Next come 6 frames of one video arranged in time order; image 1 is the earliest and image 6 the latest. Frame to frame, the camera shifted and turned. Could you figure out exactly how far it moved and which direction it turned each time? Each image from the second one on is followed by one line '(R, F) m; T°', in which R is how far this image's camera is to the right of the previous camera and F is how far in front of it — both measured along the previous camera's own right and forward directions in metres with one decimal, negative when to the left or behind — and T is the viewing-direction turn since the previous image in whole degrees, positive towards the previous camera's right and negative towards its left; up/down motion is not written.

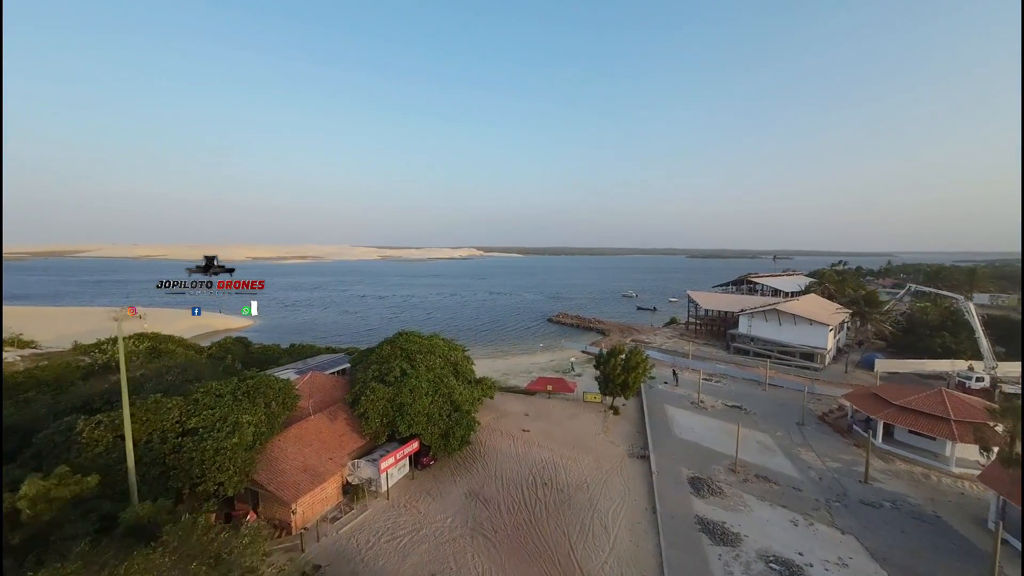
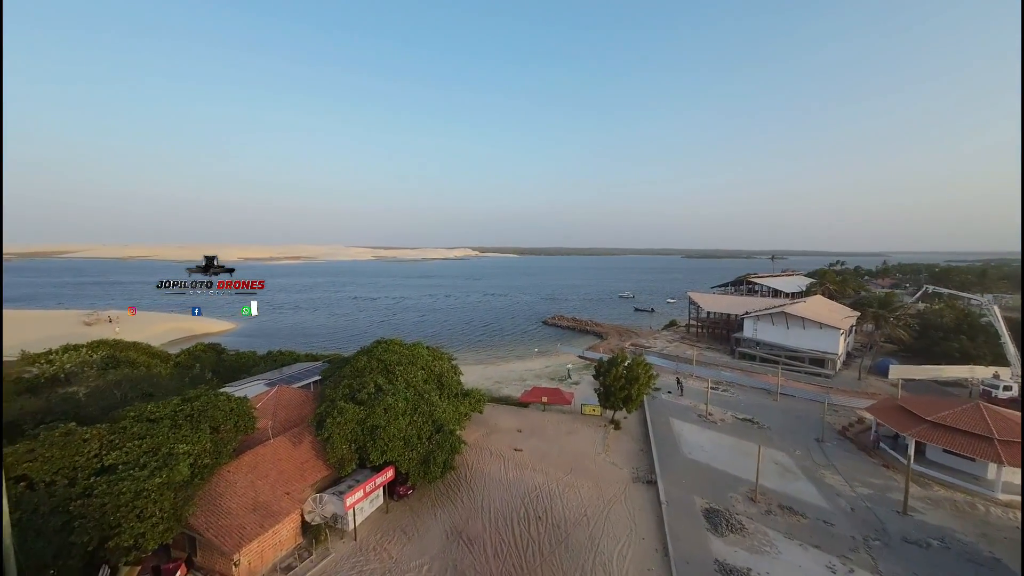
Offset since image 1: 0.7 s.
(+0.3, +2.1) m; +1°
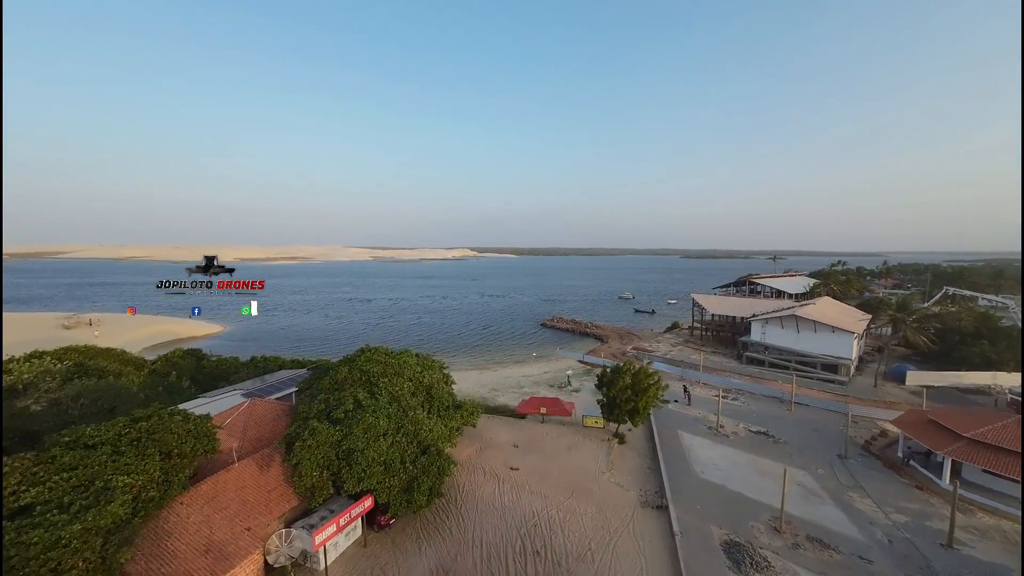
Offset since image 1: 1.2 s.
(+0.1, +1.6) m; 0°
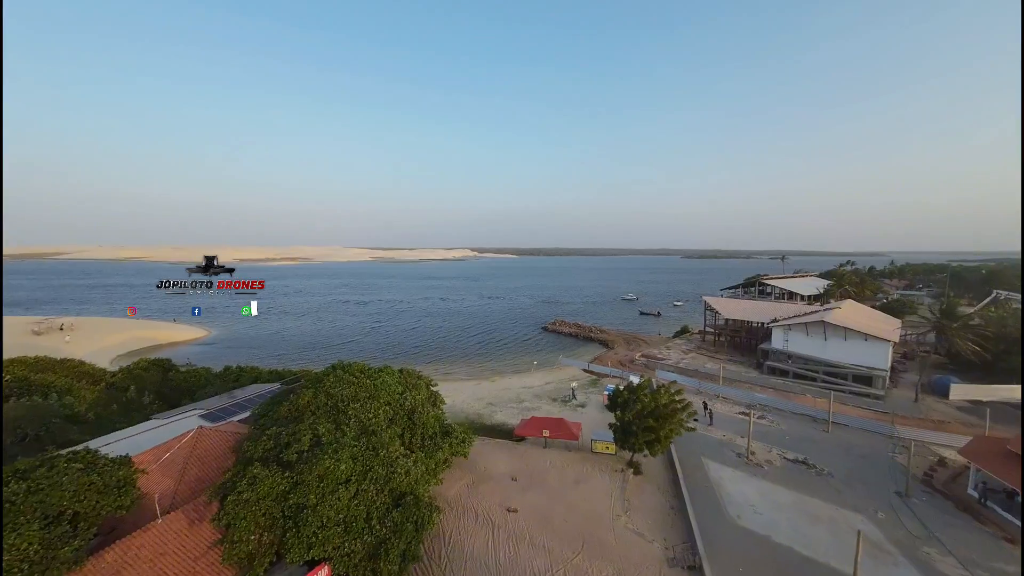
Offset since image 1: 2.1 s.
(+0.1, +2.8) m; 0°
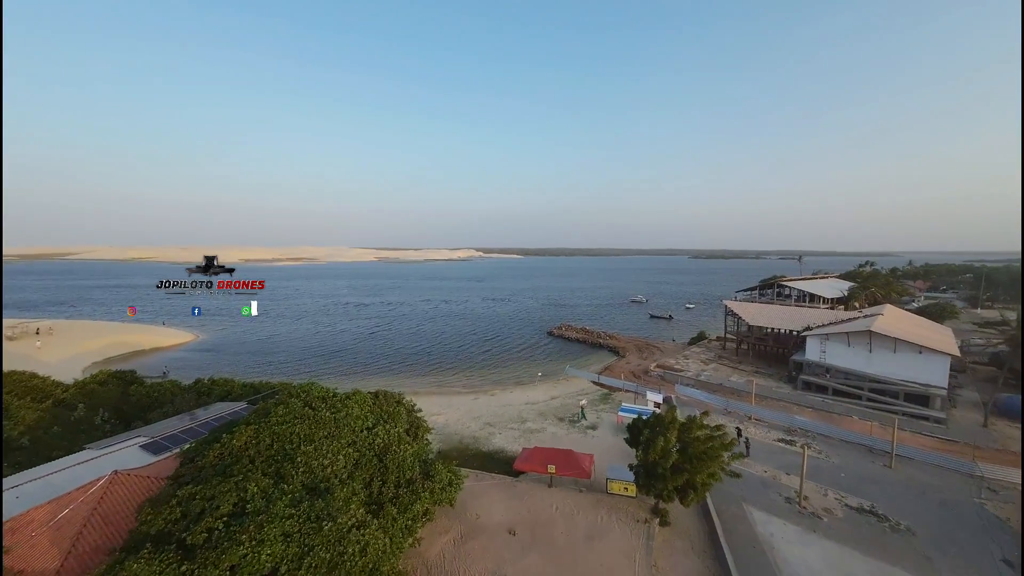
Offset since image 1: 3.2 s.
(+0.3, +3.2) m; -1°
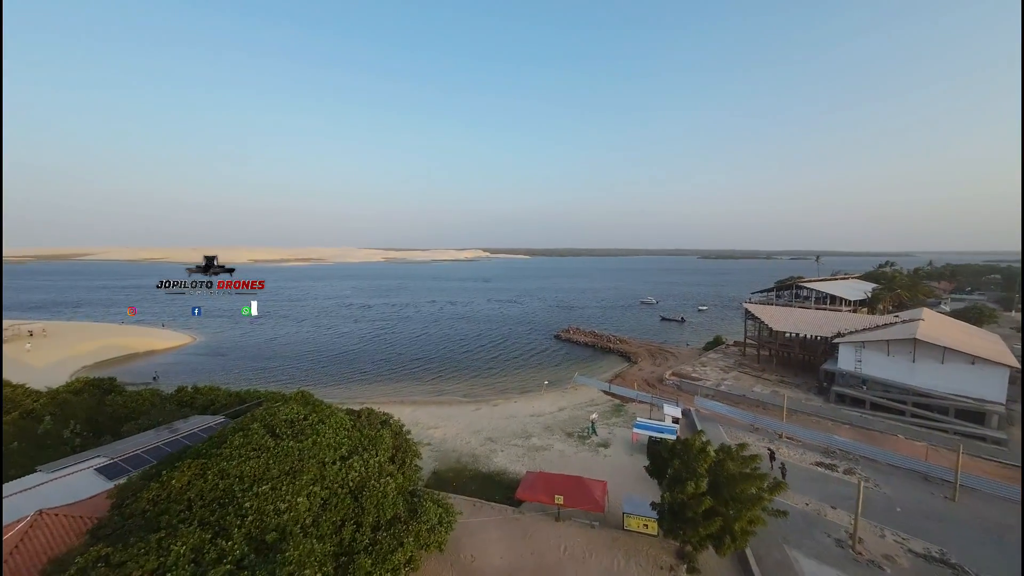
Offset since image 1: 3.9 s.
(+0.2, +2.1) m; -1°
